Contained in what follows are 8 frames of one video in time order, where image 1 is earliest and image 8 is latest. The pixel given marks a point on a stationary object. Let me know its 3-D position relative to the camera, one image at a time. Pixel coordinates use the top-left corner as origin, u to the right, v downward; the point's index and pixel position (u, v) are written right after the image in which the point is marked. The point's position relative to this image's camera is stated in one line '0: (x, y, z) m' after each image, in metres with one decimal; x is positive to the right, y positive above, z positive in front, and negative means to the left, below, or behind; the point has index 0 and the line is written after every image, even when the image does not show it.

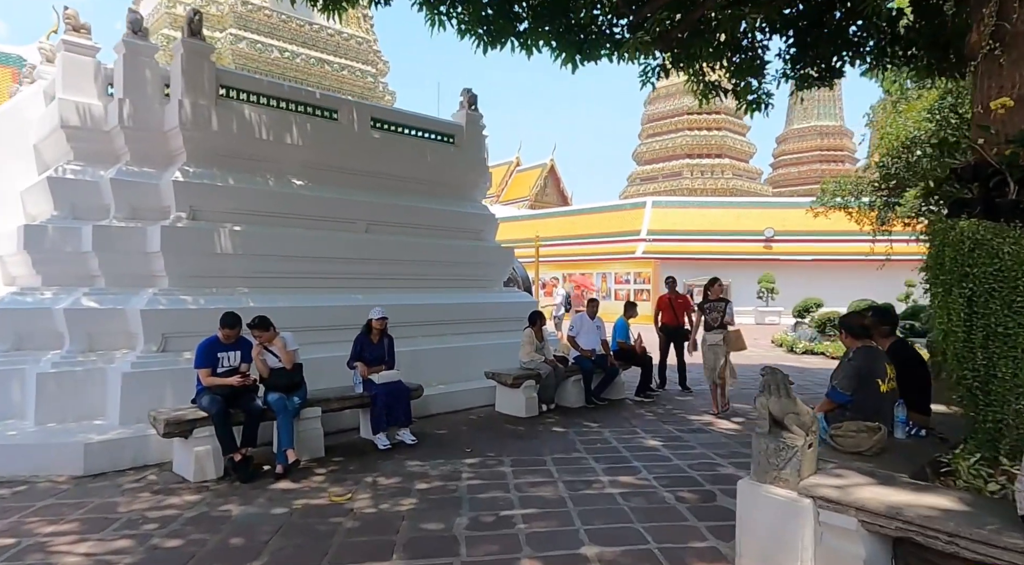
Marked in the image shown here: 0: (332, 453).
0: (-1.3, -1.2, +4.7) m
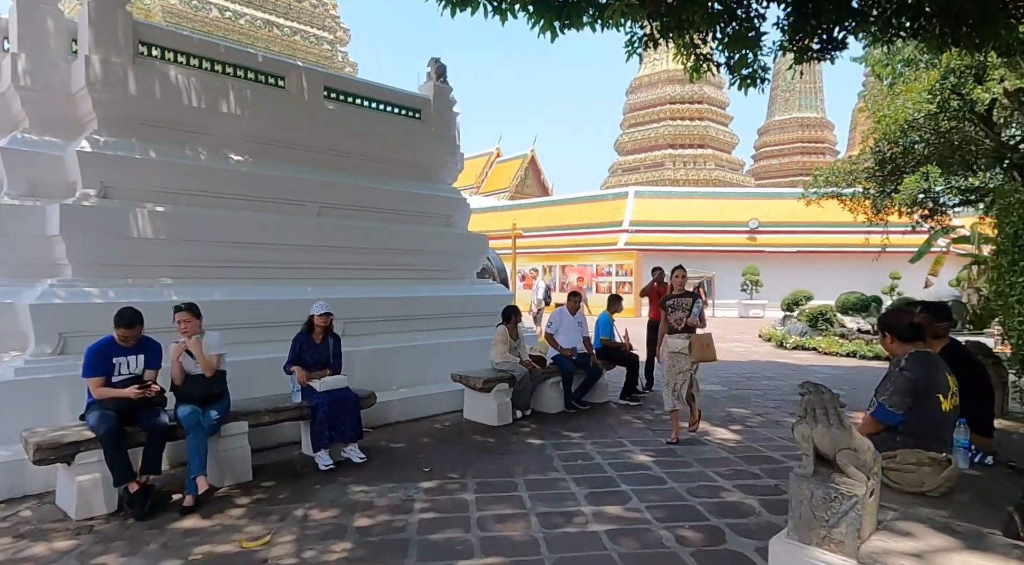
0: (-1.5, -1.2, +3.9) m
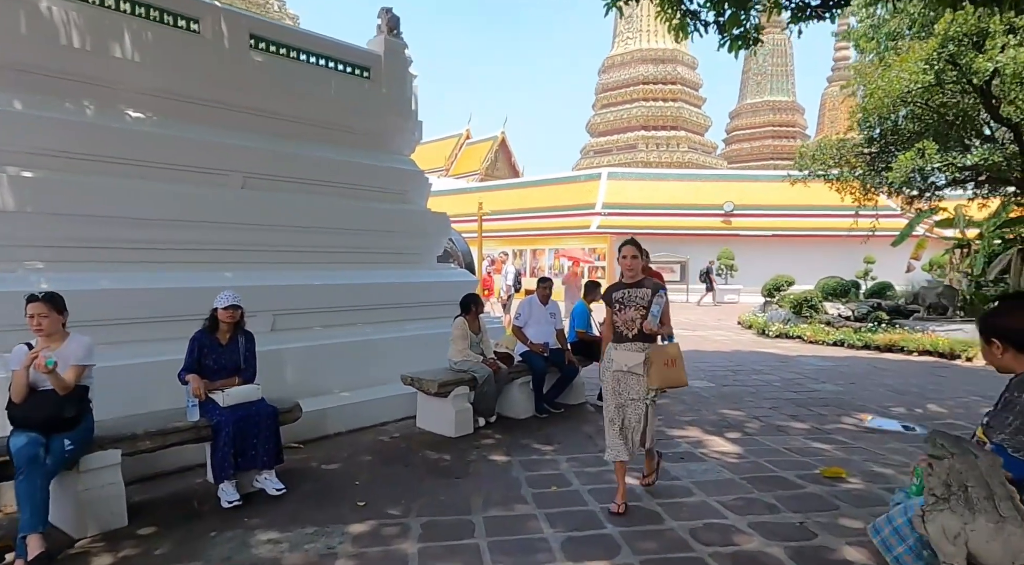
0: (-1.7, -1.1, +3.0) m
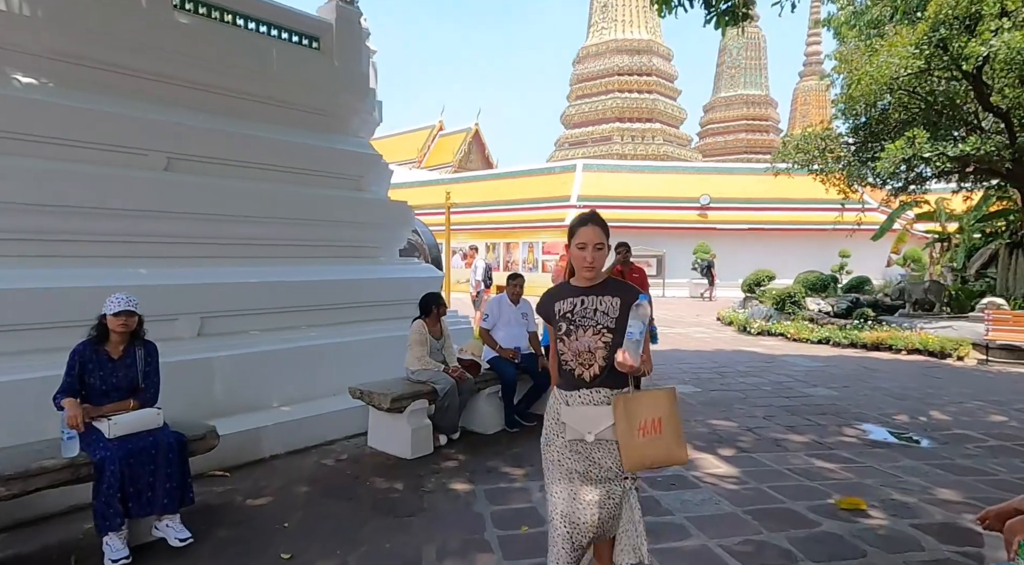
0: (-1.9, -1.1, +2.4) m
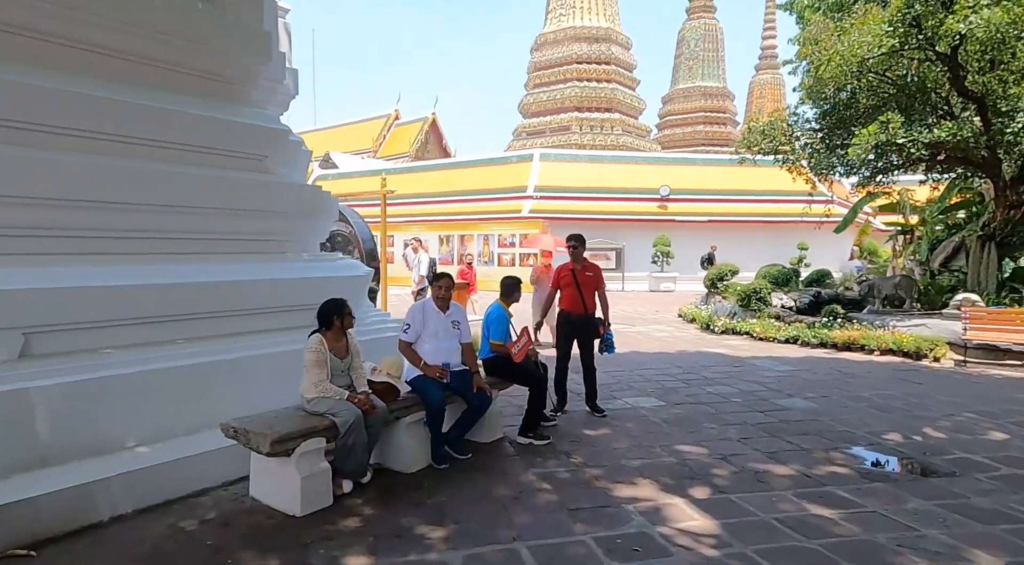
0: (-2.2, -1.2, +1.4) m
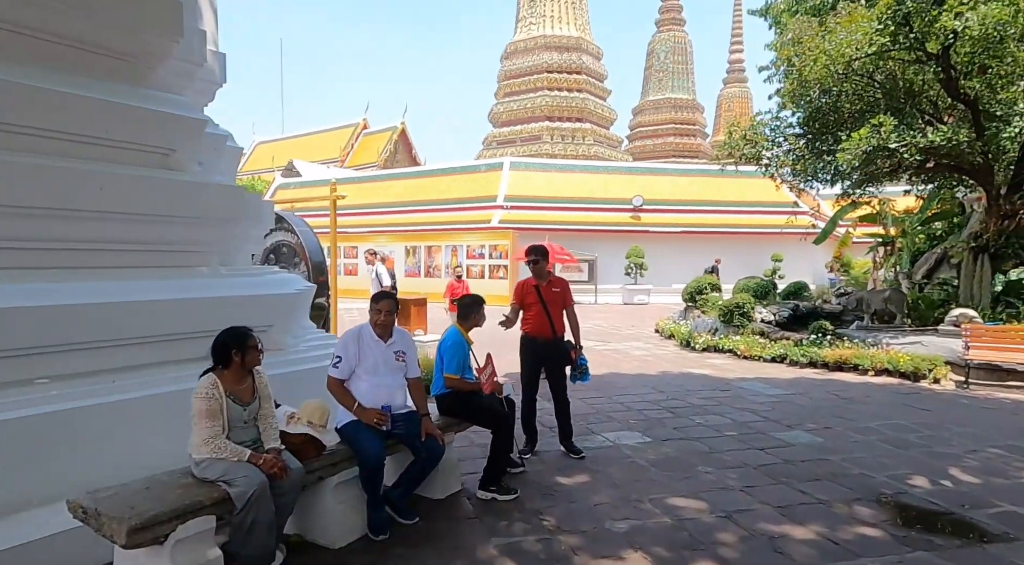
0: (-2.3, -1.2, +0.5) m
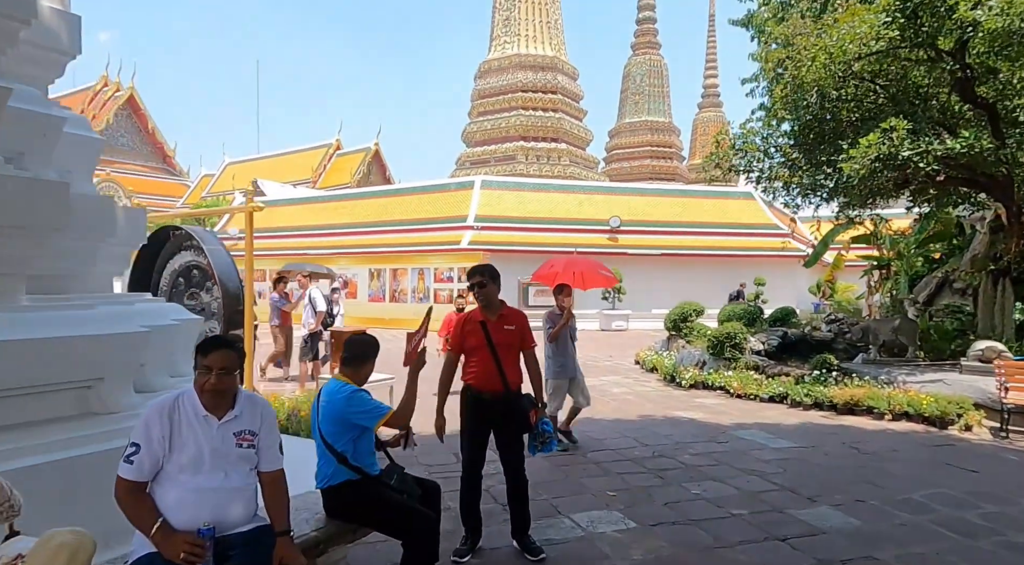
0: (-2.4, -1.2, -0.8) m
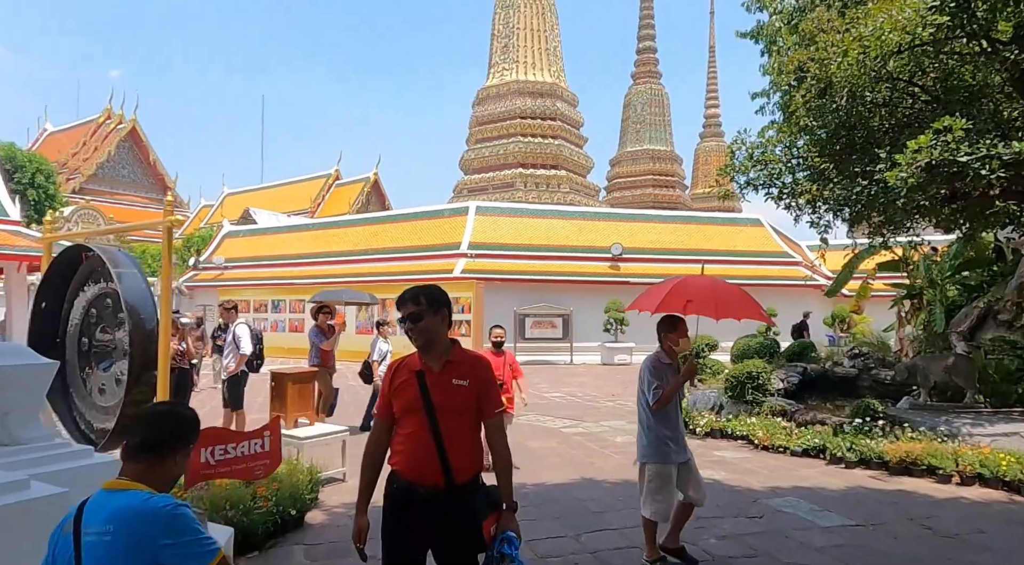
0: (-2.6, -1.2, -1.9) m
